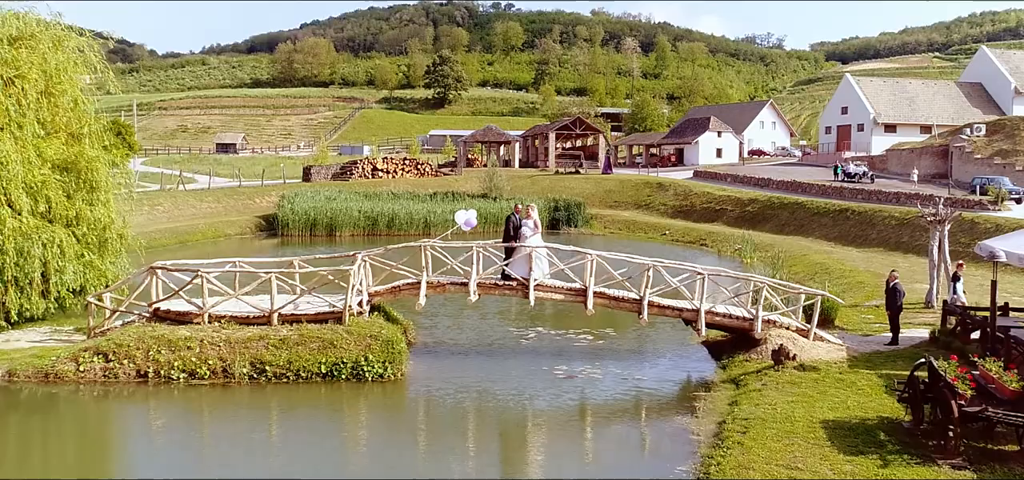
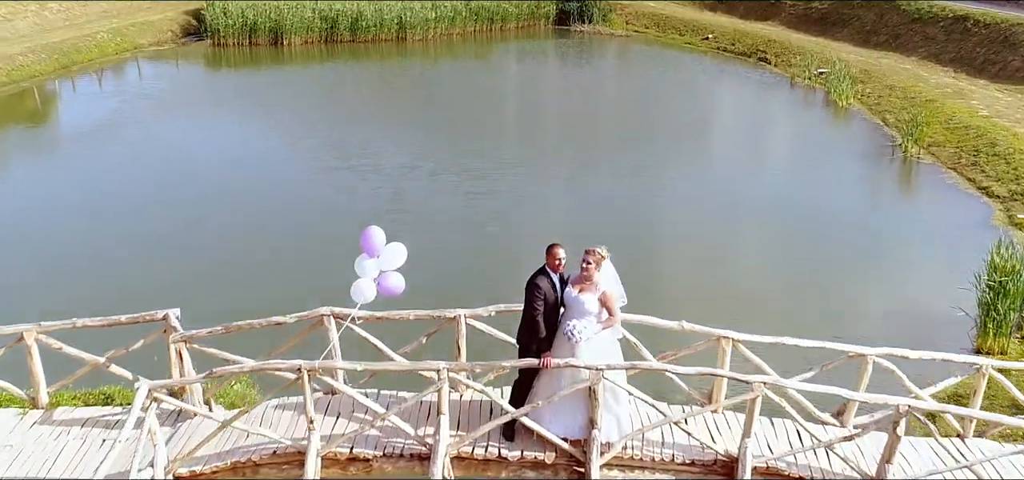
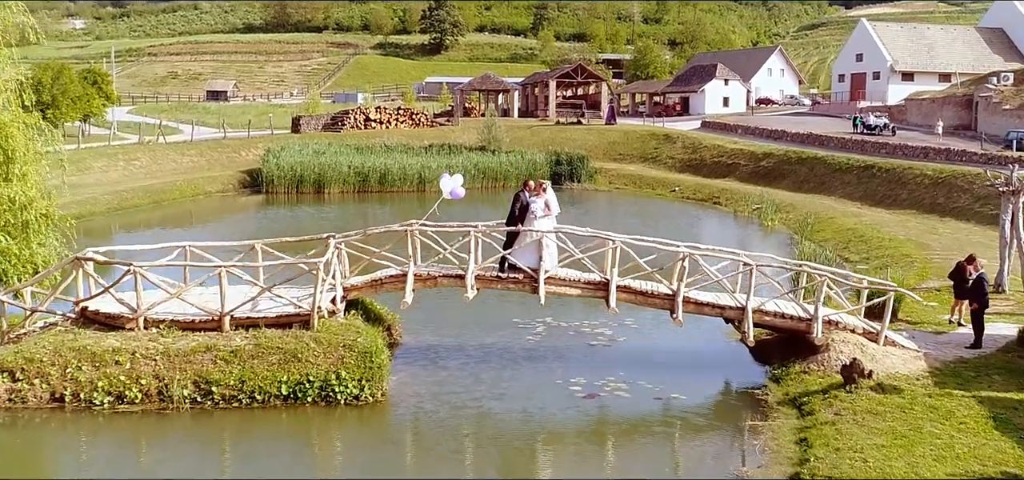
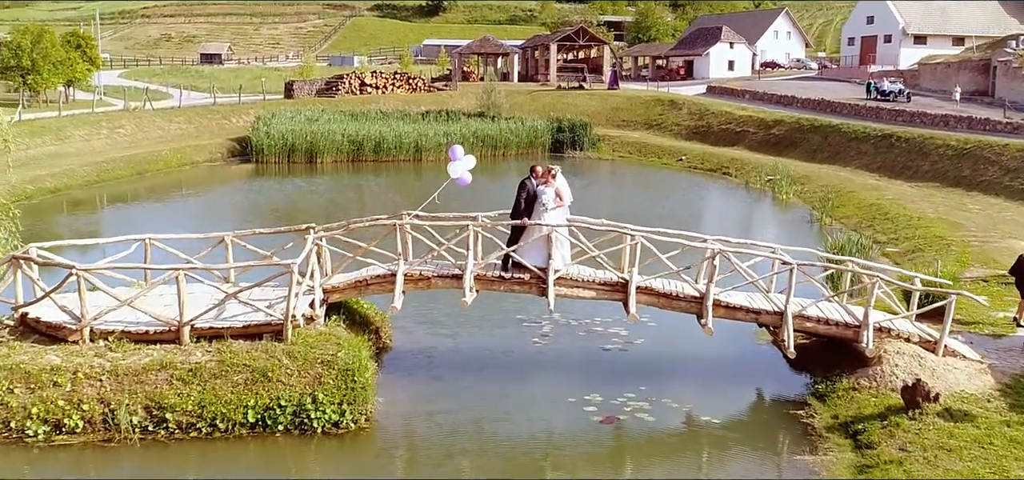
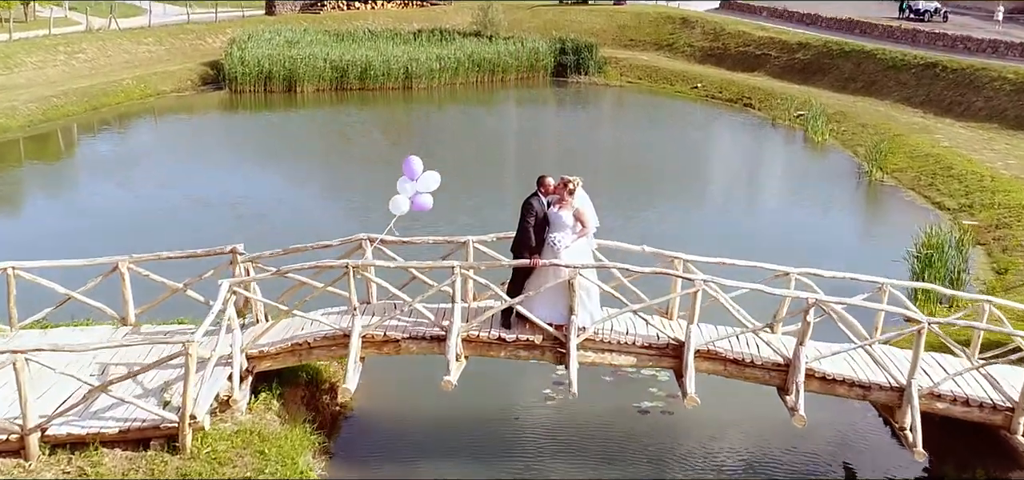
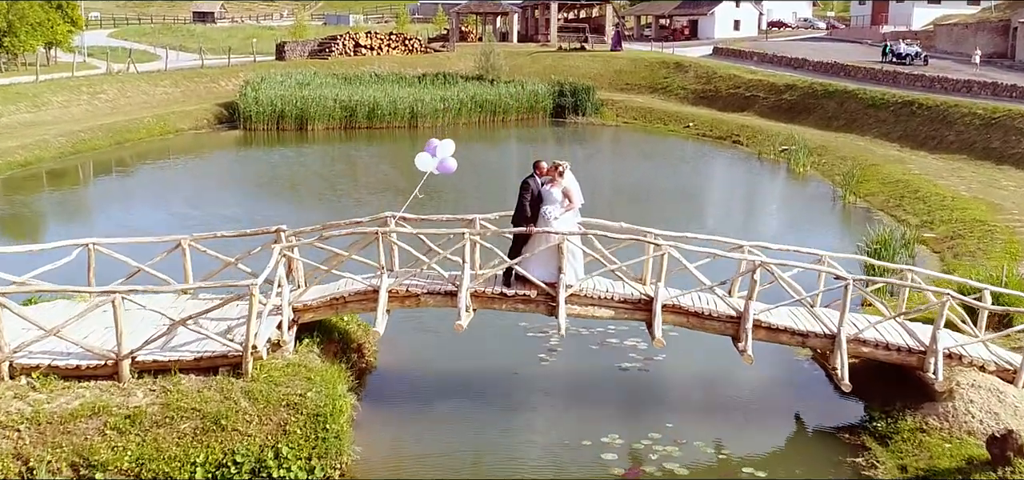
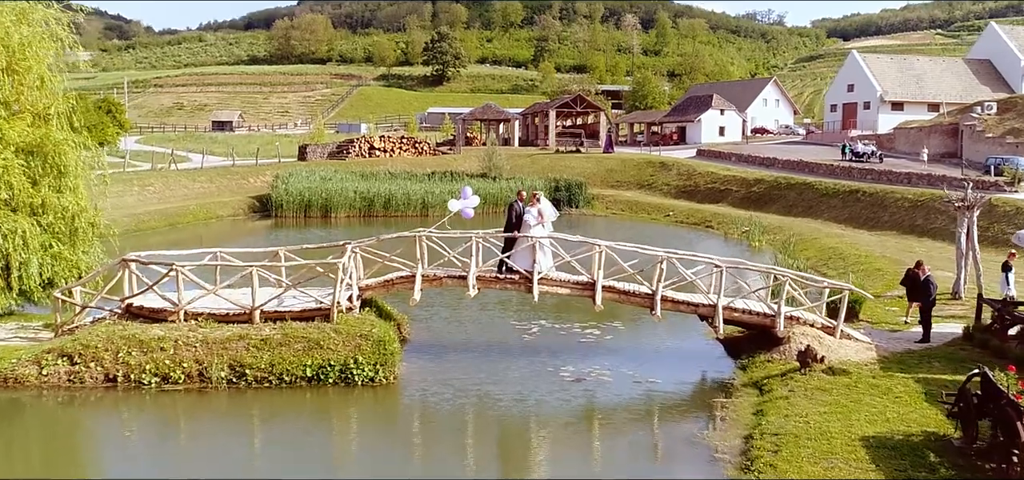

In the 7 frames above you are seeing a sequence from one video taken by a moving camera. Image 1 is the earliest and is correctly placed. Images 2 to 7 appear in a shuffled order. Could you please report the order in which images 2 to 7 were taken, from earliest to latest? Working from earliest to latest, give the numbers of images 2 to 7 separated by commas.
7, 3, 4, 6, 5, 2
